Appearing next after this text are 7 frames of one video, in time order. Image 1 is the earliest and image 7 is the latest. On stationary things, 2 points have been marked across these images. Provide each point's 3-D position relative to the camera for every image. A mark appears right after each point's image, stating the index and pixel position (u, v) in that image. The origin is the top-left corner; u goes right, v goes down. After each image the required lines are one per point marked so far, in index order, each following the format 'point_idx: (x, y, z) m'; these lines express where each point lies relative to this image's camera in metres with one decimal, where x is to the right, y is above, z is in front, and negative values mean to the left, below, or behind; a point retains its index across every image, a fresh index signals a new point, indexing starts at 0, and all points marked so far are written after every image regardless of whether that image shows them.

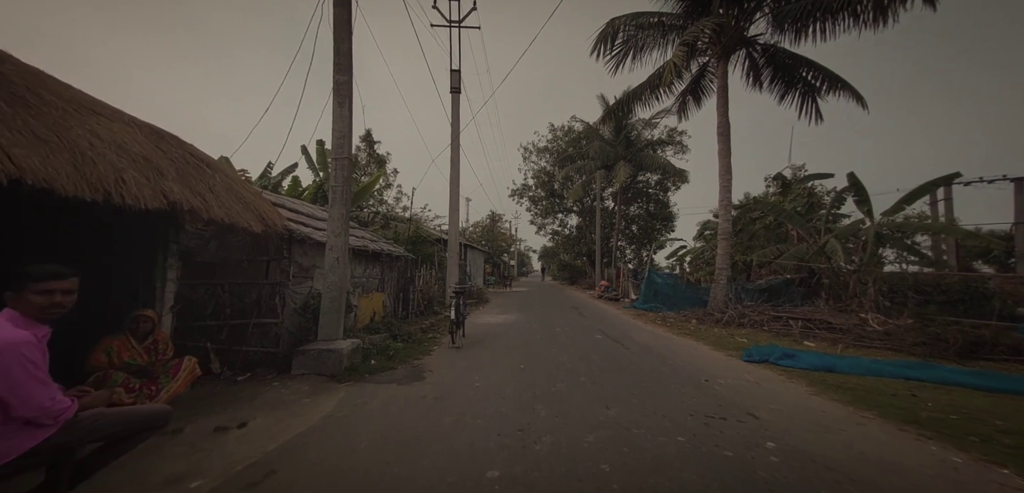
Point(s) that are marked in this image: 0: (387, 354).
0: (-2.3, -2.0, +6.6) m
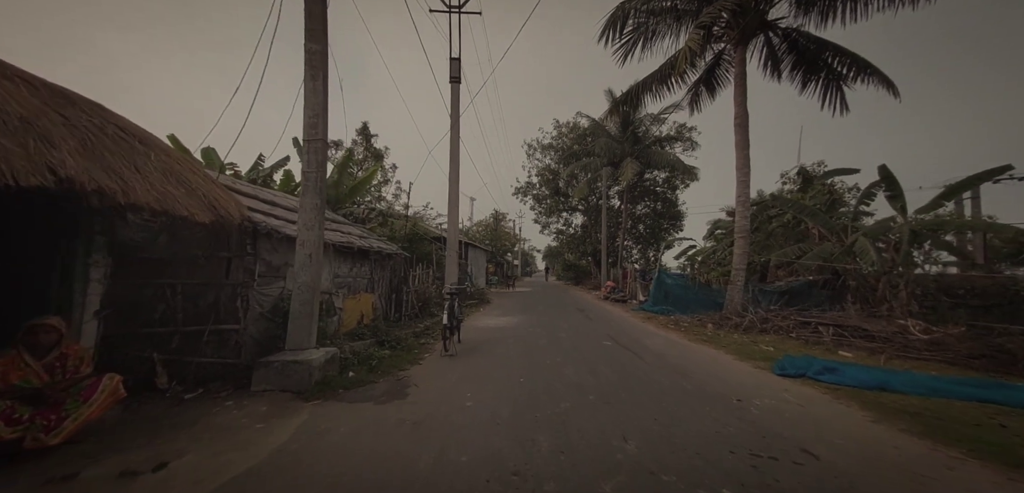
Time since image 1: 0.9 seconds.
0: (-2.3, -1.9, +5.8) m
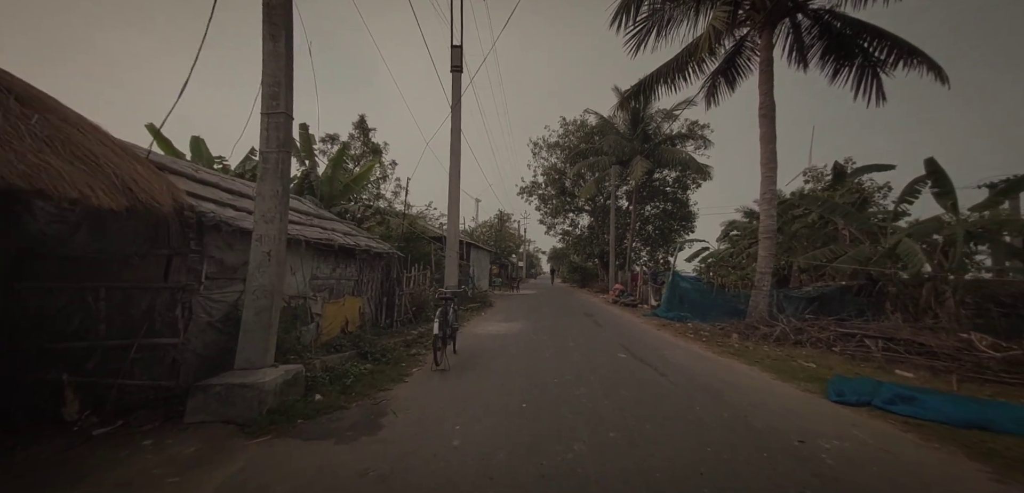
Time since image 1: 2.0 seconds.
0: (-2.3, -1.9, +4.9) m
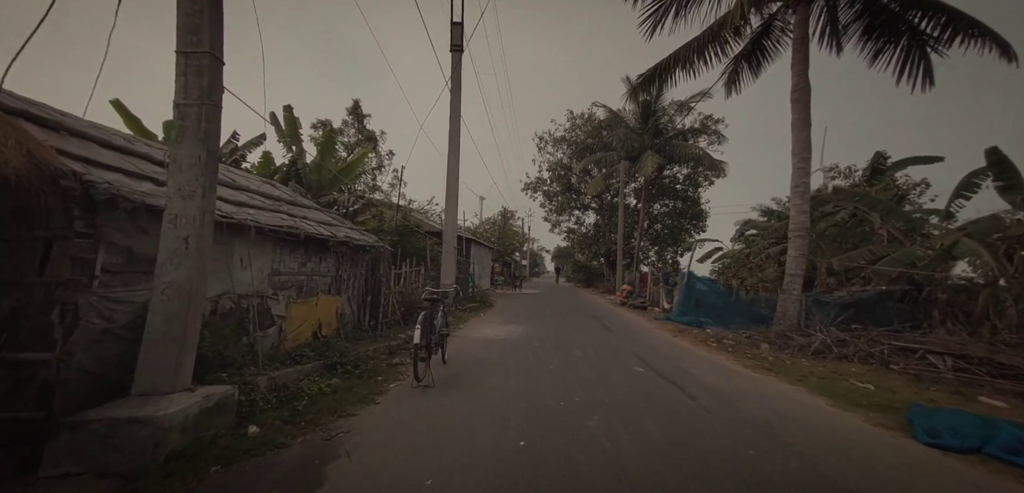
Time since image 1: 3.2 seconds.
0: (-2.3, -1.7, +3.8) m
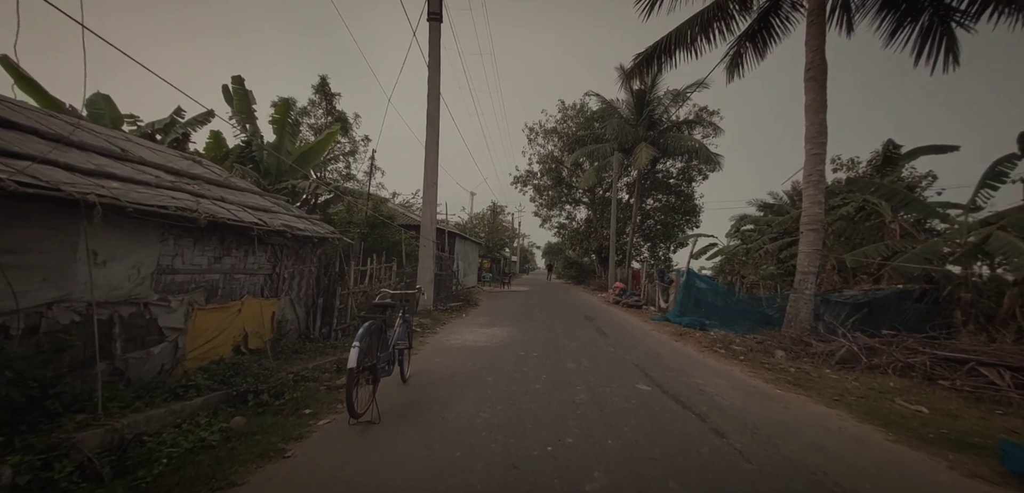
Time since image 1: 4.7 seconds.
0: (-2.6, -1.6, +2.6) m
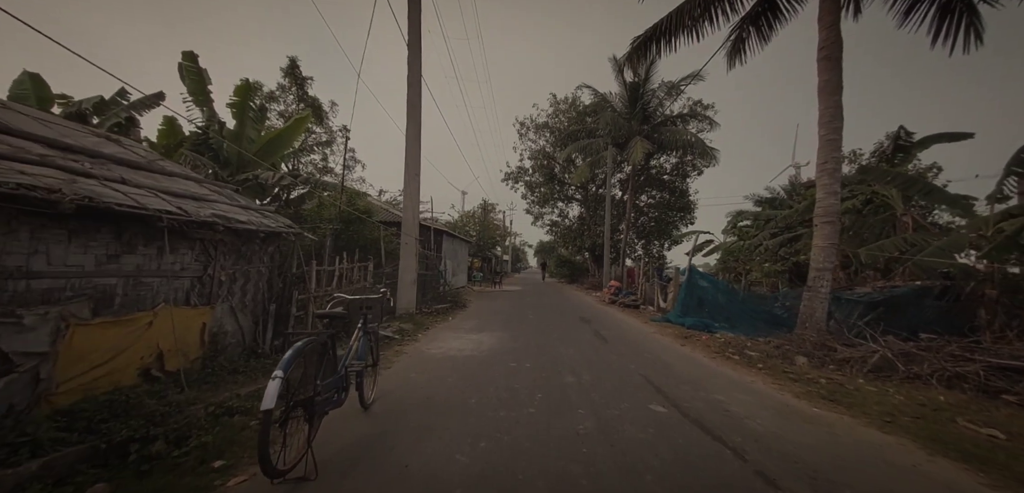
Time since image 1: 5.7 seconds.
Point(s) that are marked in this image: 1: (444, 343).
0: (-2.7, -1.6, +1.5) m
1: (-1.6, -2.2, +8.3) m
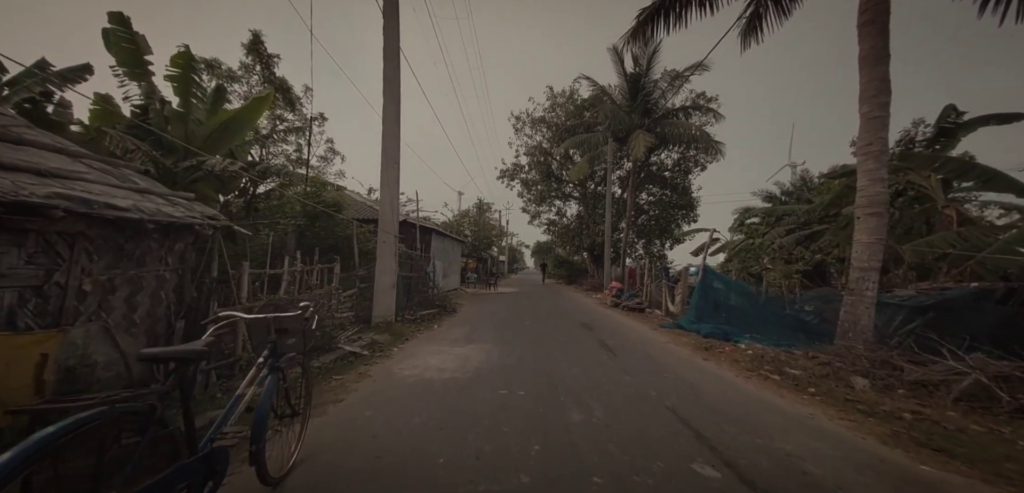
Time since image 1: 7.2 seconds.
0: (-2.8, -1.5, +0.2) m
1: (-1.7, -2.1, +6.9) m
